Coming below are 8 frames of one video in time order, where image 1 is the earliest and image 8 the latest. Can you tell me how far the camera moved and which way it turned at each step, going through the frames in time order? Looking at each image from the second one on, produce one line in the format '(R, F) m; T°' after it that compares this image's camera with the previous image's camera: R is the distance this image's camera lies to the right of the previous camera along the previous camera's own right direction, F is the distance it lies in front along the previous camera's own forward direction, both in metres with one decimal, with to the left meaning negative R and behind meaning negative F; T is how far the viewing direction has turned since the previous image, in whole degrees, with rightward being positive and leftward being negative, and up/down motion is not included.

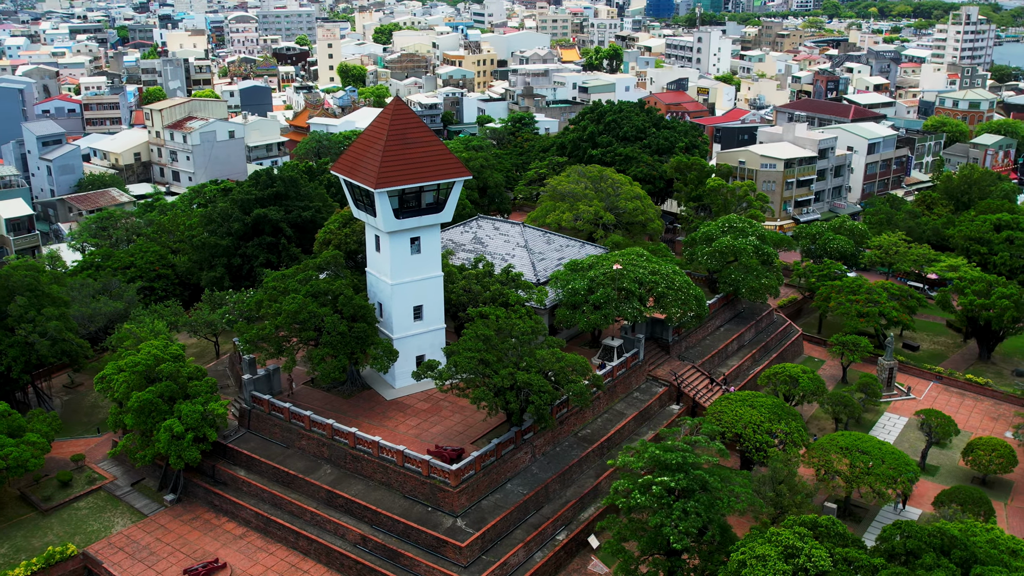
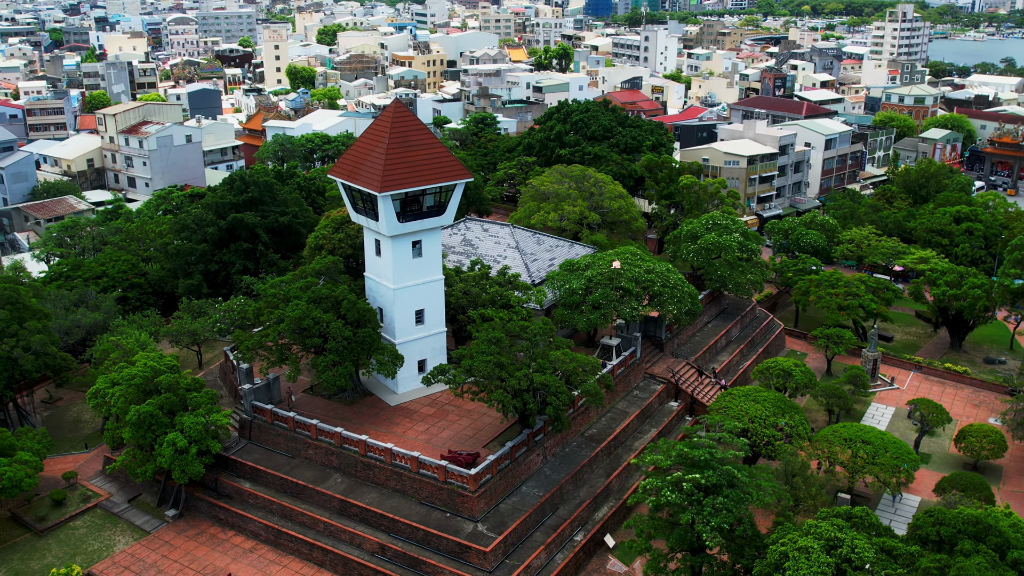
(-2.2, +0.2) m; +4°
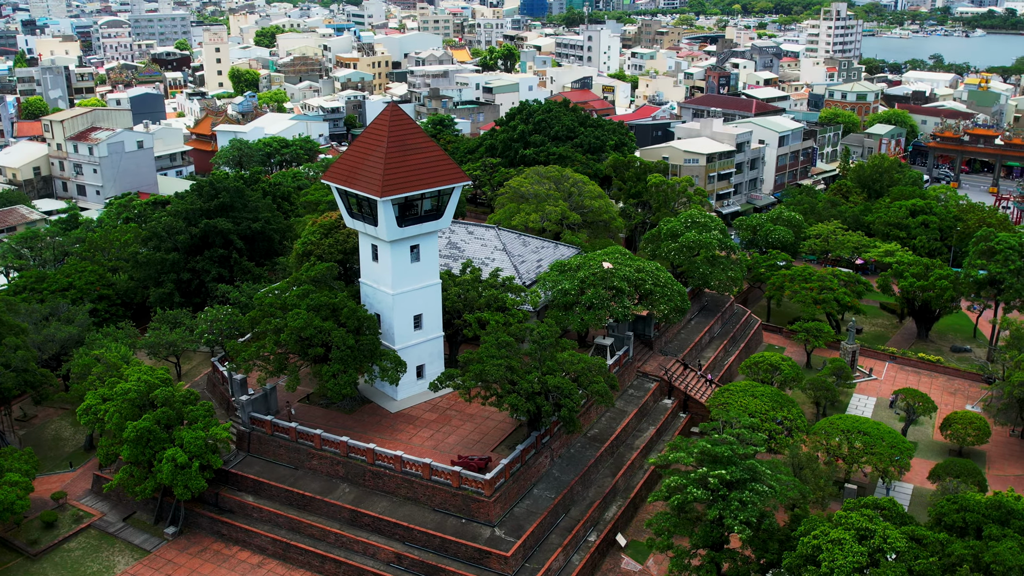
(-2.1, +0.2) m; +4°
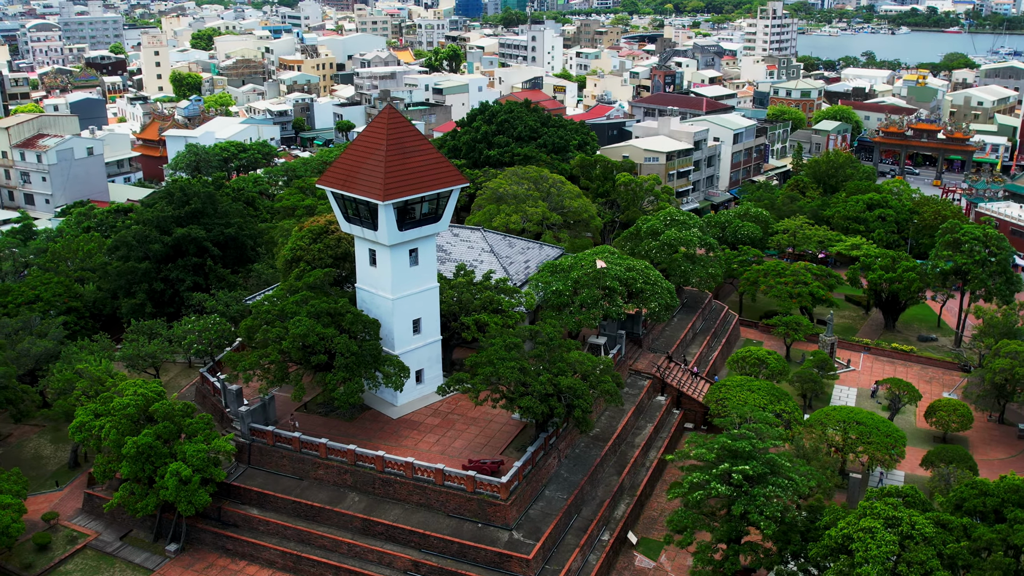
(-2.1, +0.2) m; +4°
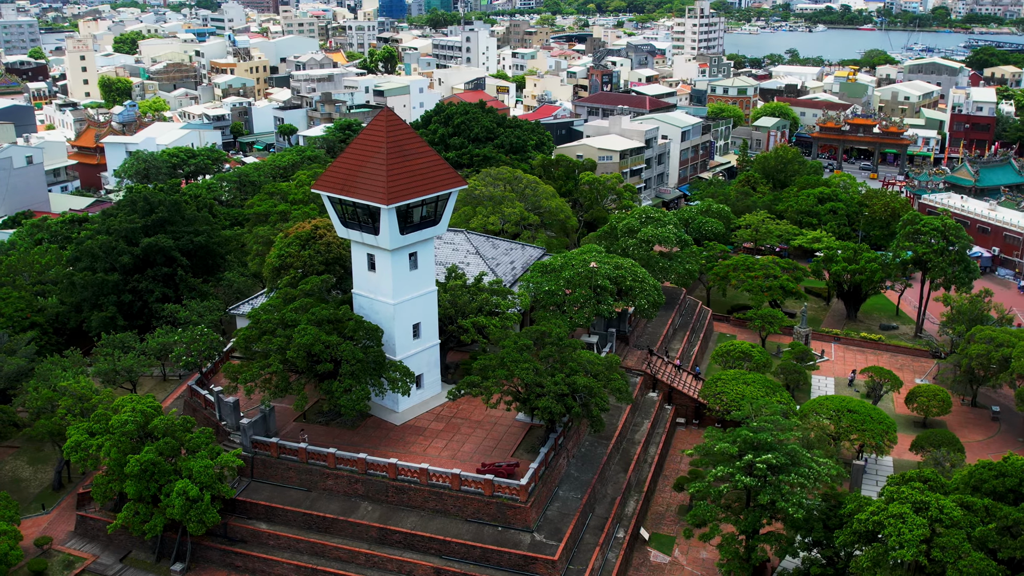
(-2.5, +0.2) m; +5°
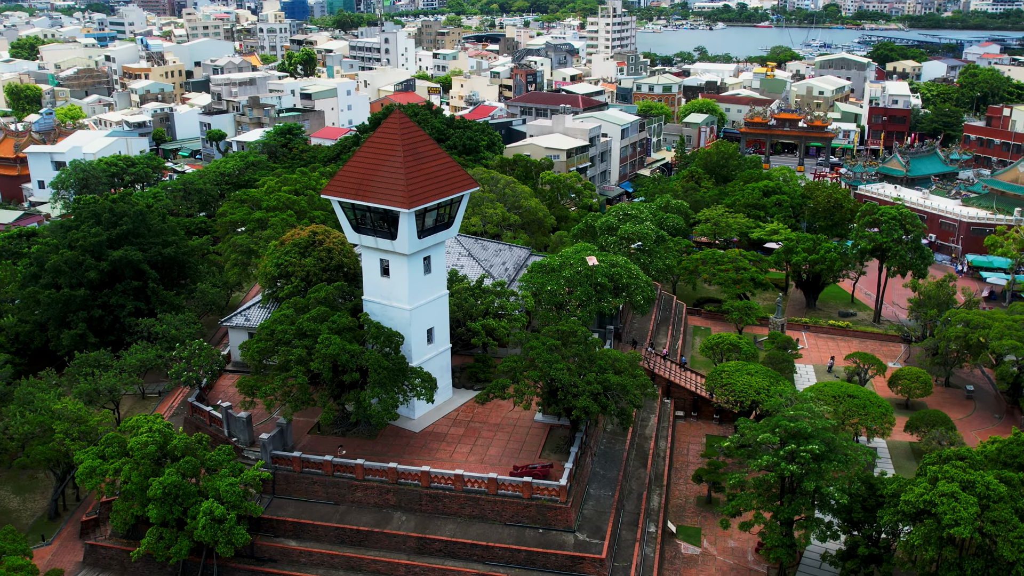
(-3.6, +0.3) m; +6°
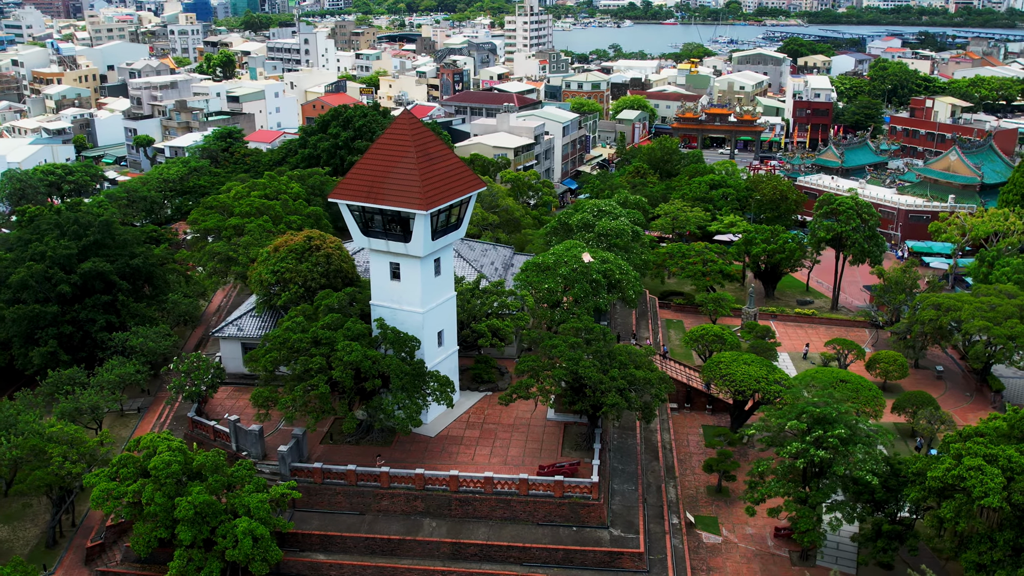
(-3.3, +0.3) m; +6°
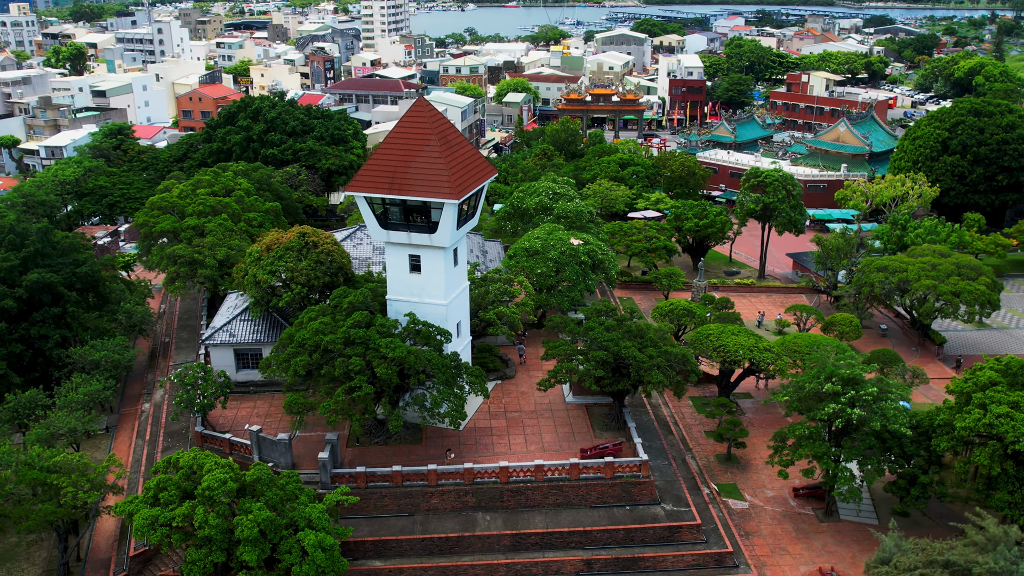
(-5.5, +0.8) m; +10°
